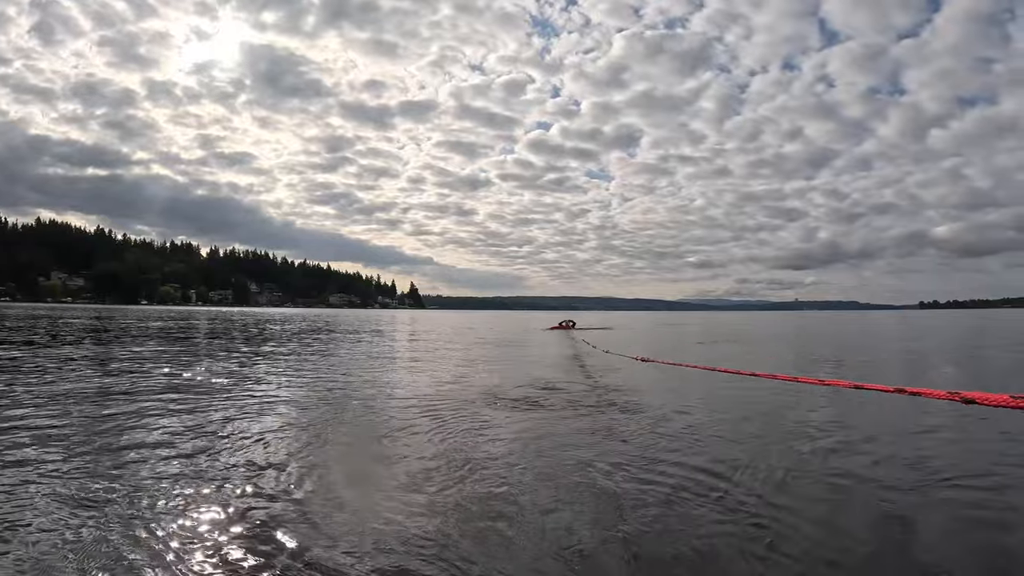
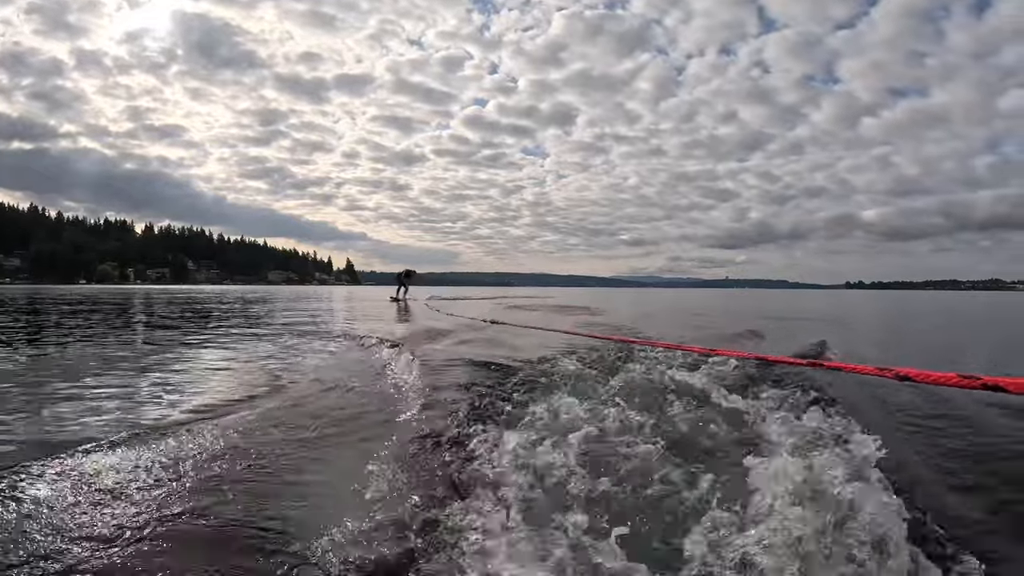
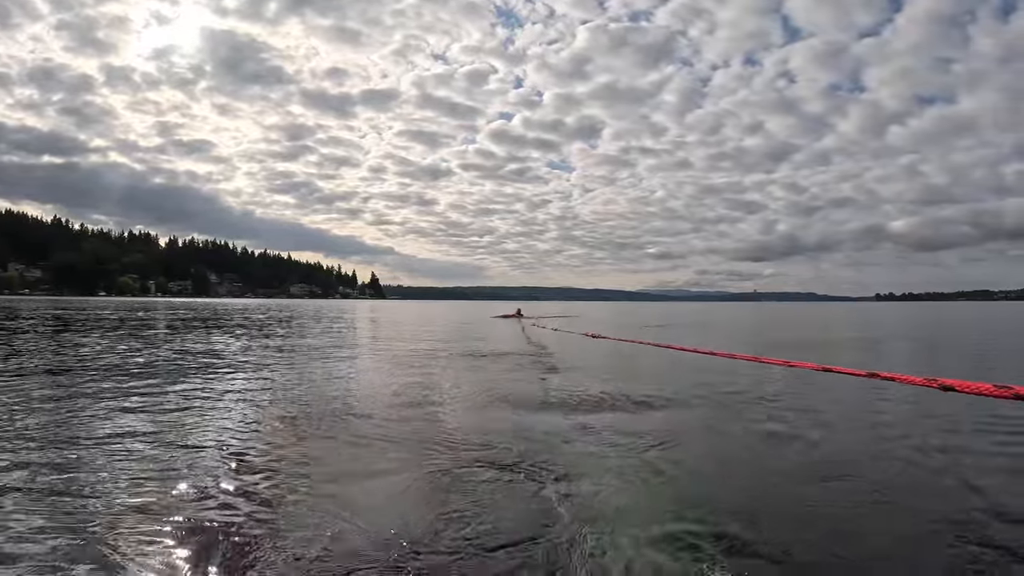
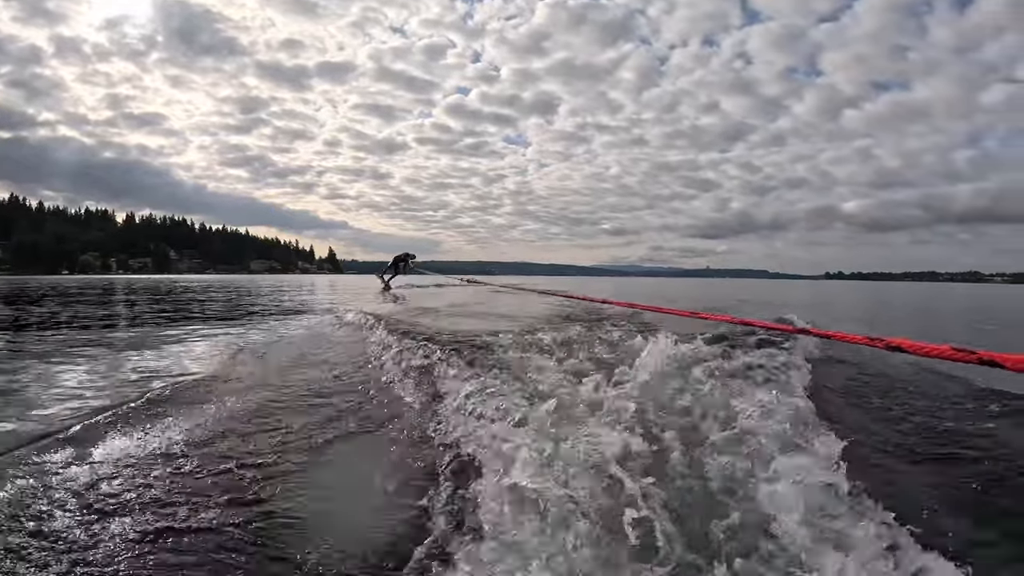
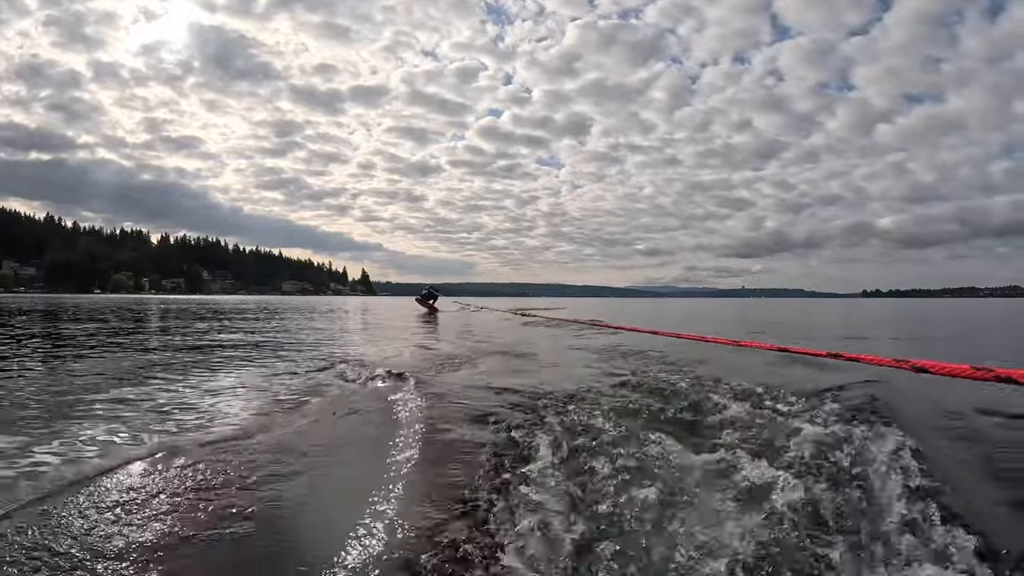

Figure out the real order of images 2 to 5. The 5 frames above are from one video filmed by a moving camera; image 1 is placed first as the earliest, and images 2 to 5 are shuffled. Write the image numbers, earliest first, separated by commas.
3, 5, 2, 4
